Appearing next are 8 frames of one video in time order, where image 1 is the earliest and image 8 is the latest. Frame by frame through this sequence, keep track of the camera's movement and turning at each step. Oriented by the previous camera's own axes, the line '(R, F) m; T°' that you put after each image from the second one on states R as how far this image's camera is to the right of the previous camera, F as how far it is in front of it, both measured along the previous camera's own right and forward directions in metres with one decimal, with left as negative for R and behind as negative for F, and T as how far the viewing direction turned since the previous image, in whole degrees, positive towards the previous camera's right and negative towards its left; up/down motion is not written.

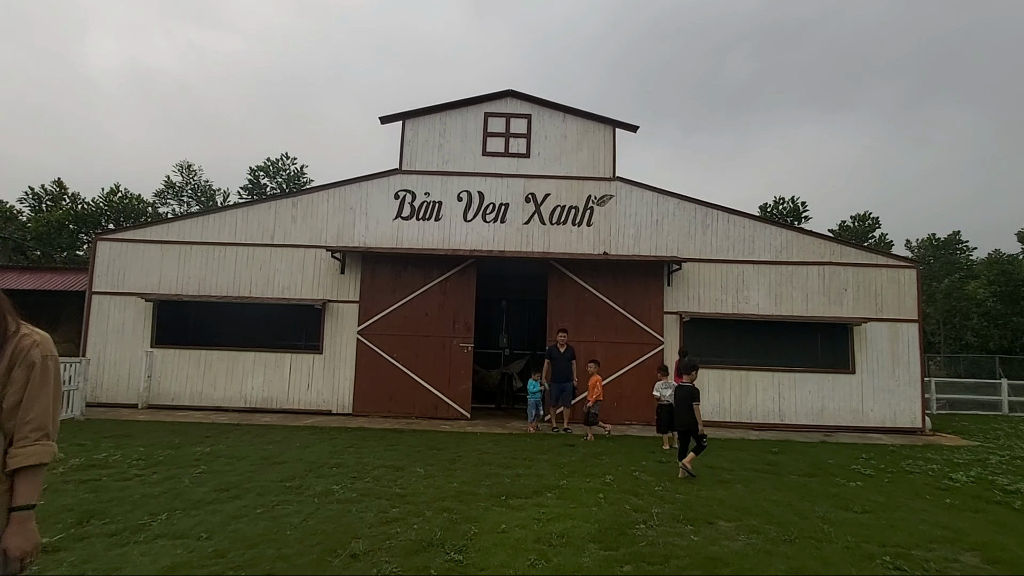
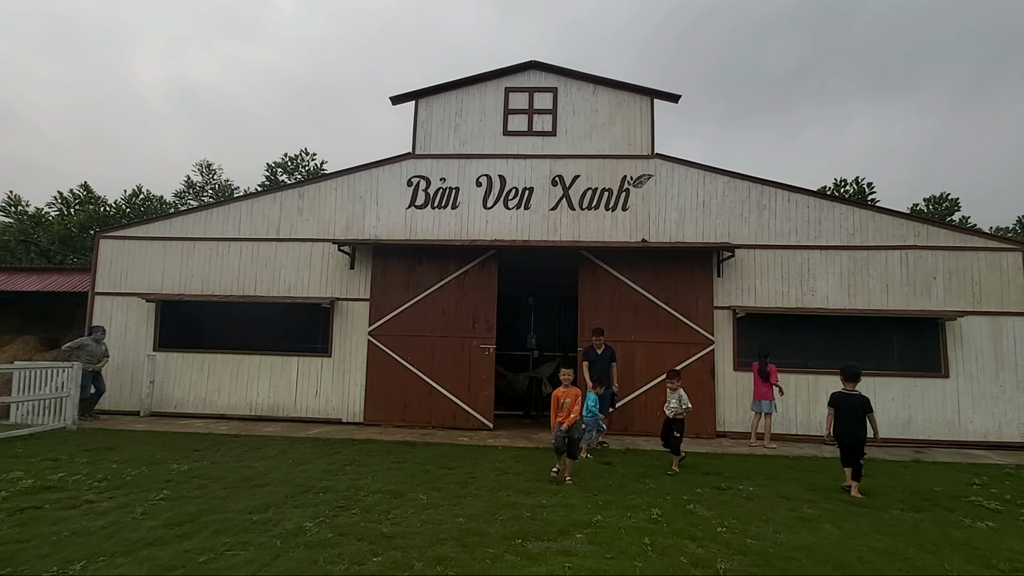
(+0.2, +1.3) m; -4°
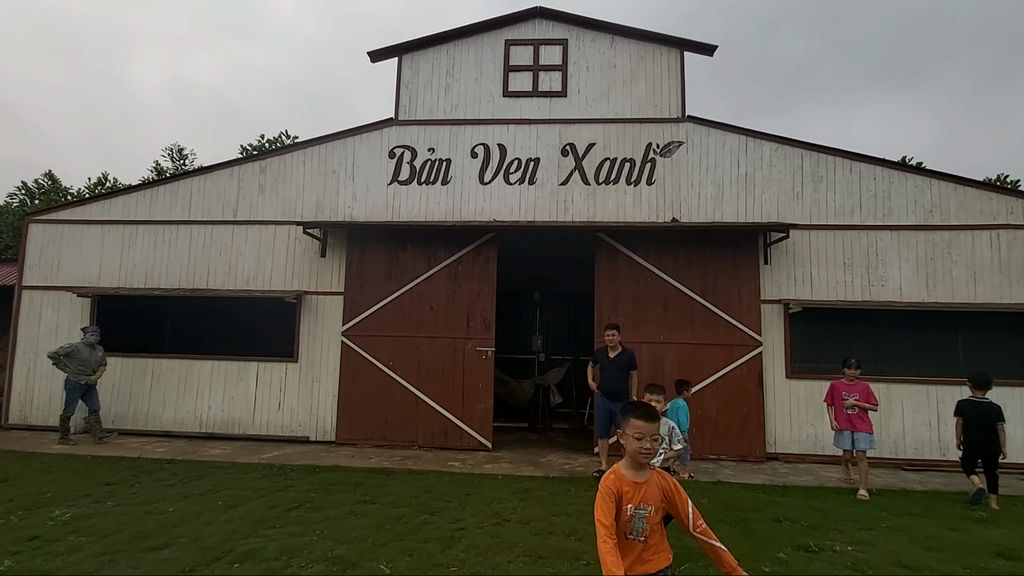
(0.0, +1.8) m; 0°
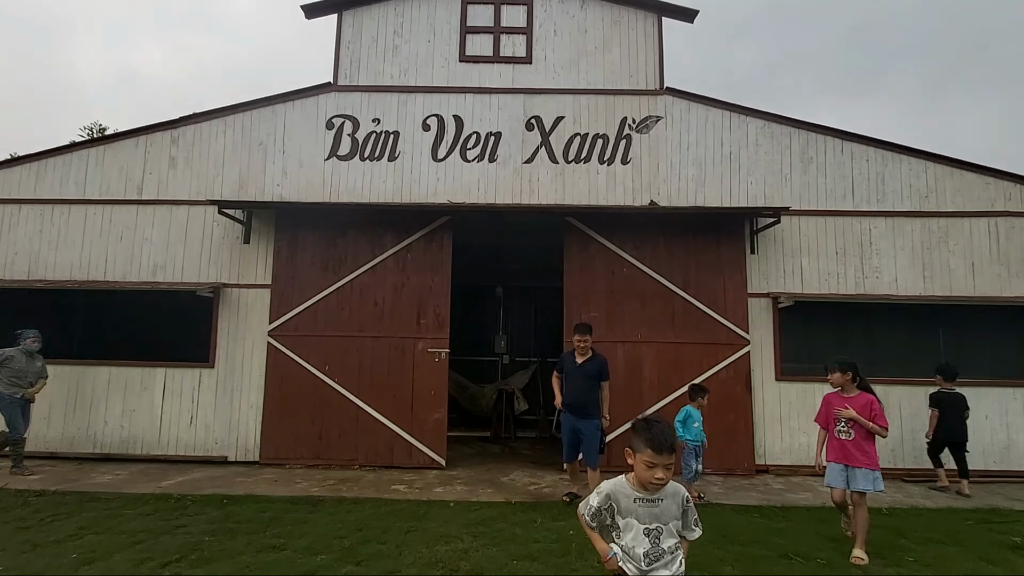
(+0.1, +1.1) m; +4°
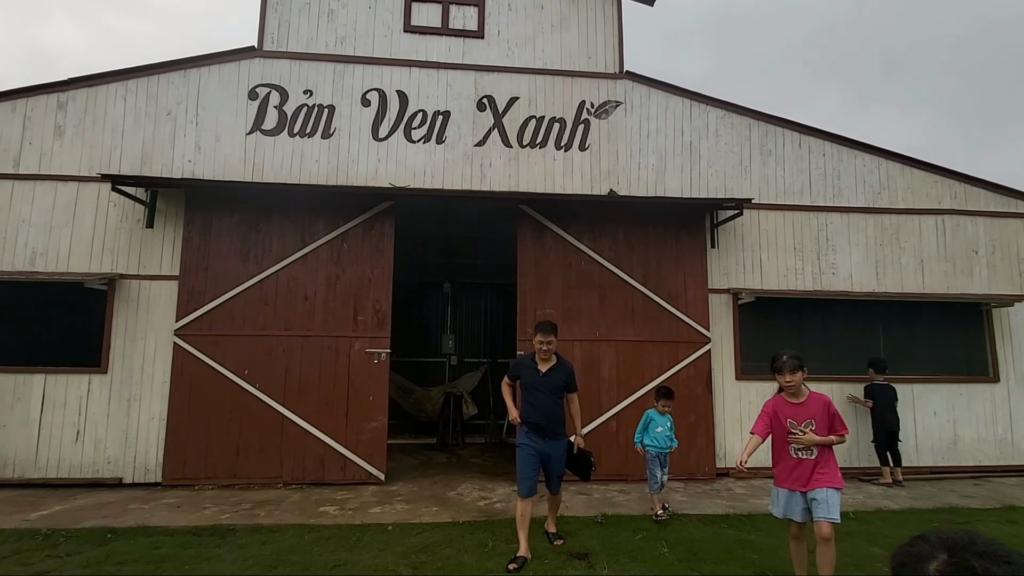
(0.0, +0.6) m; +6°
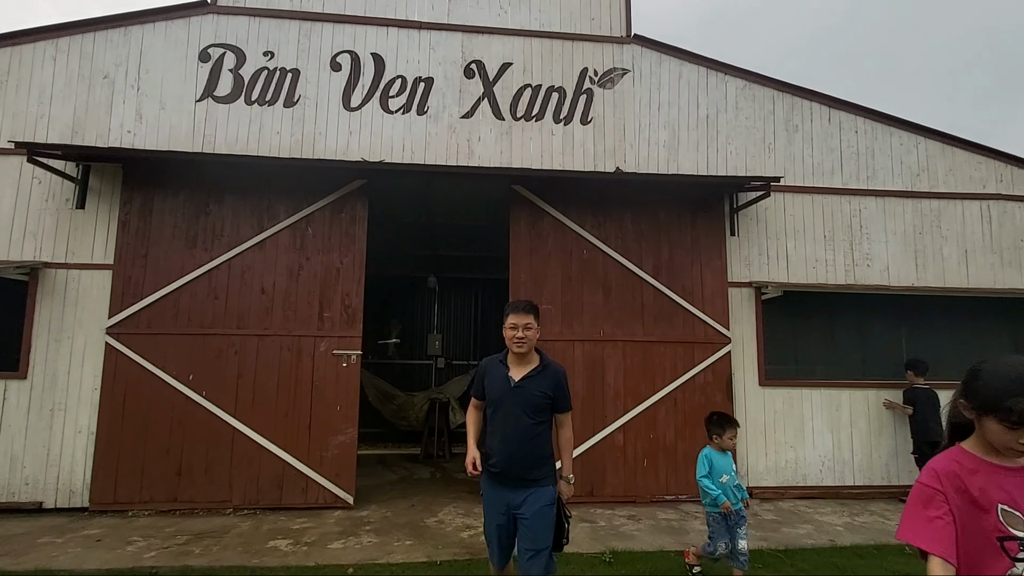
(0.0, +0.9) m; +1°
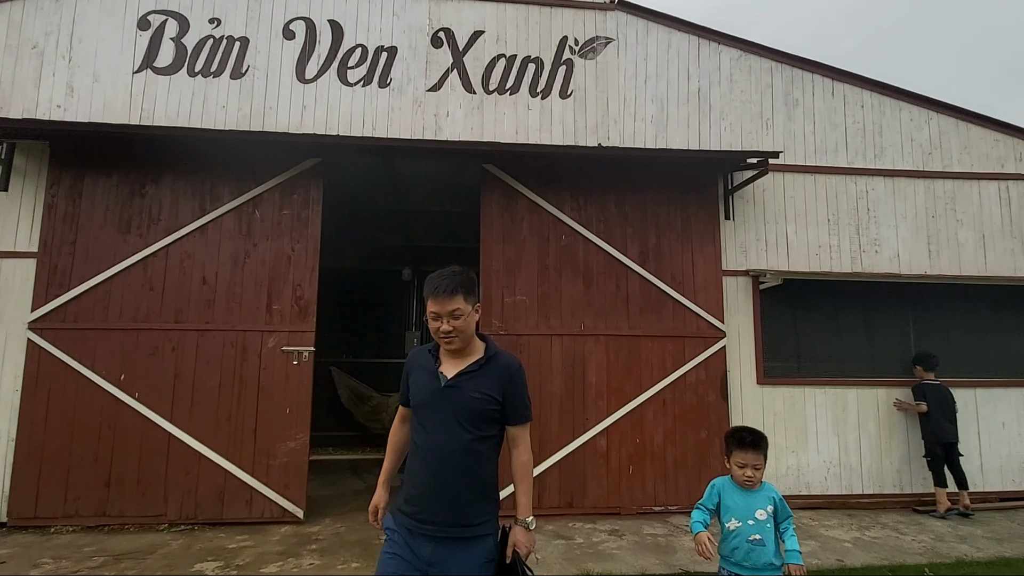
(+0.3, +0.6) m; 0°
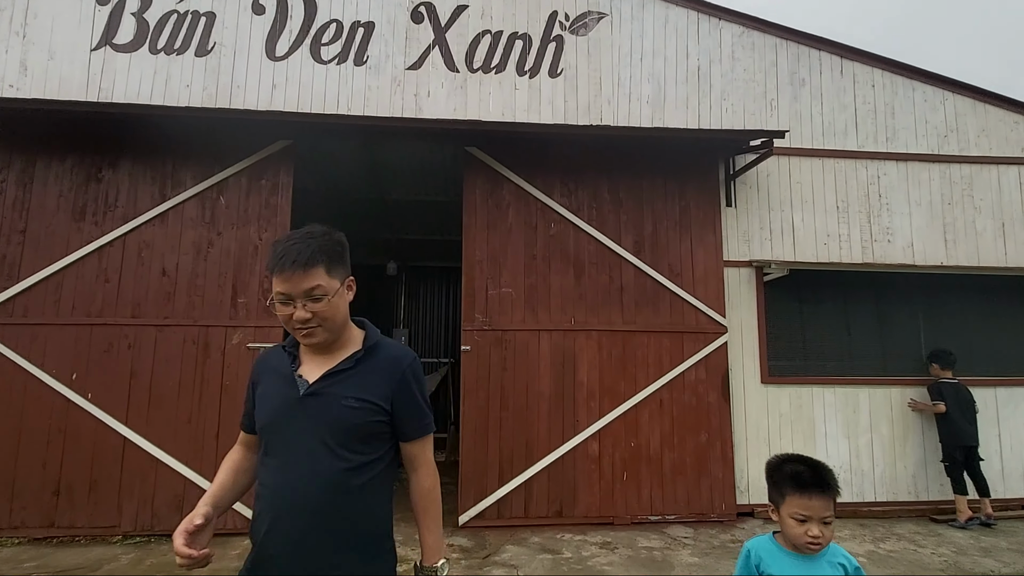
(+0.2, +0.4) m; 0°
